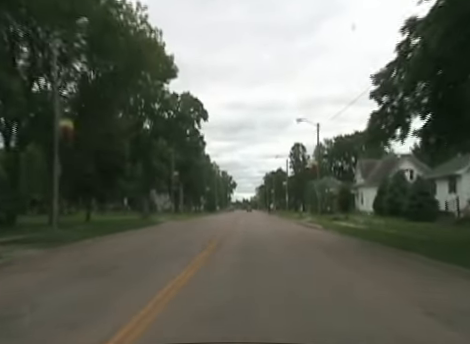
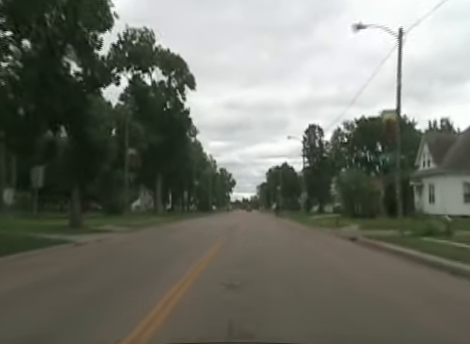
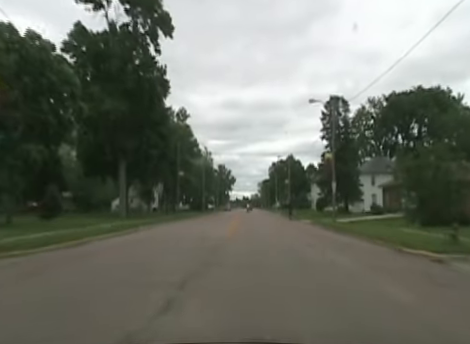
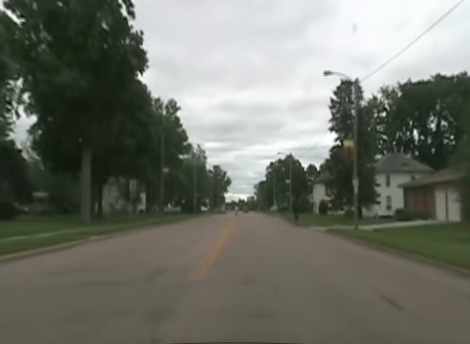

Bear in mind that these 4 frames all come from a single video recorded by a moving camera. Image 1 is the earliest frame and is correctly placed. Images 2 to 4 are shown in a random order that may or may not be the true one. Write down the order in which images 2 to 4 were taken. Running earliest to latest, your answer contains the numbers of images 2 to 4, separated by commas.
2, 3, 4
